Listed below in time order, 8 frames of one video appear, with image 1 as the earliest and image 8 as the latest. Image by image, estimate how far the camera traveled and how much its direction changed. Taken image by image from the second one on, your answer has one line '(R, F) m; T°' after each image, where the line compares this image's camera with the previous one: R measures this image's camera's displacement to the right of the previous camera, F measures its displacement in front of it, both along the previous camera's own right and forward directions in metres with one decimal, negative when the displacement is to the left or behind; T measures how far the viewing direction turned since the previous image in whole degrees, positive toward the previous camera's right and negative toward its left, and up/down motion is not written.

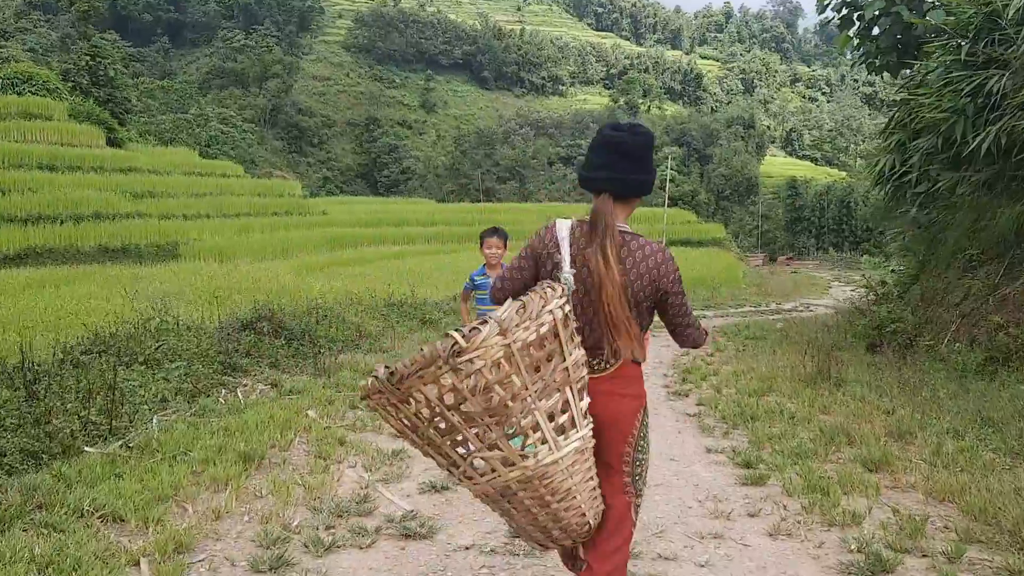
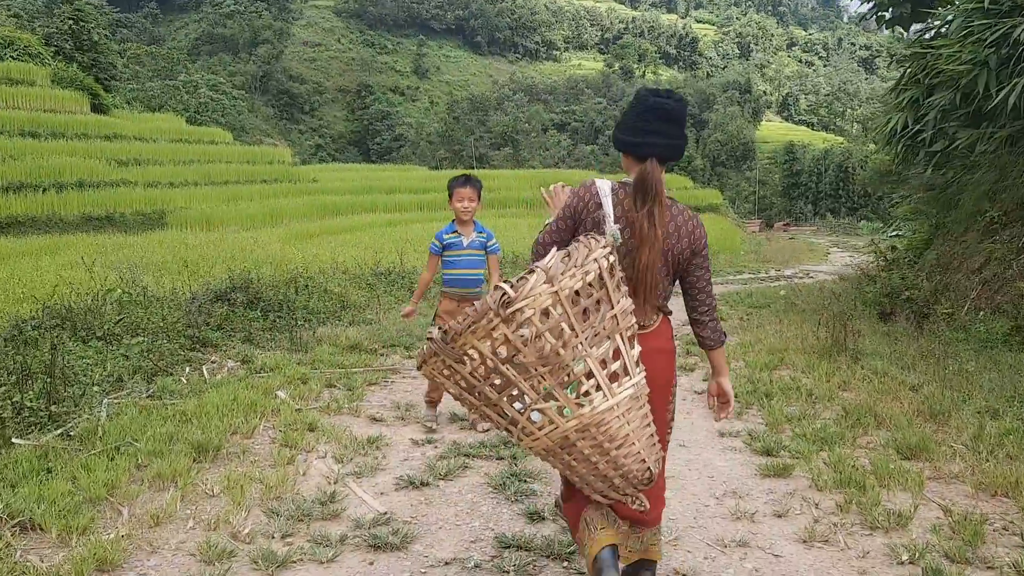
(0.0, +0.4) m; 0°
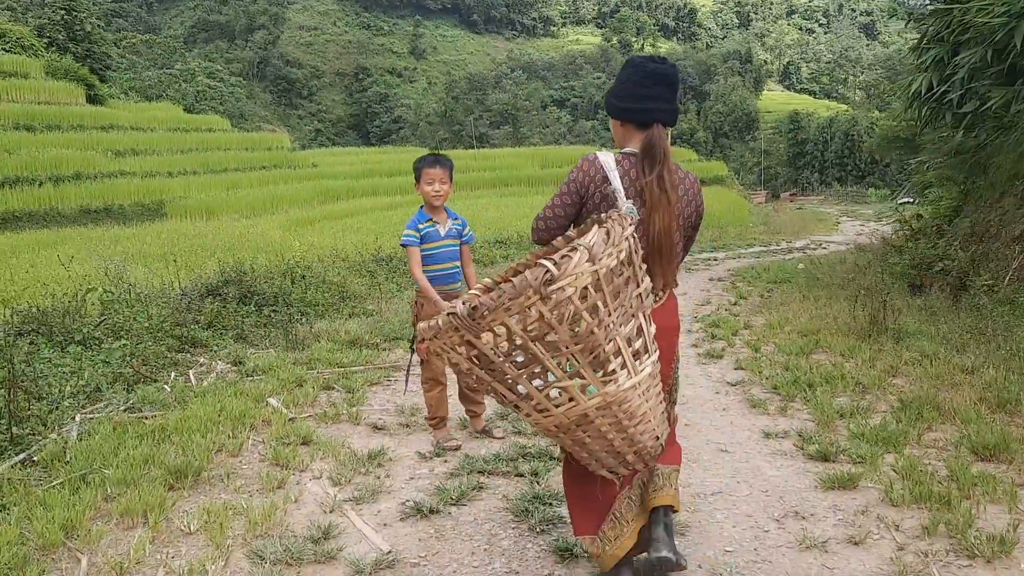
(0.0, +0.4) m; 0°
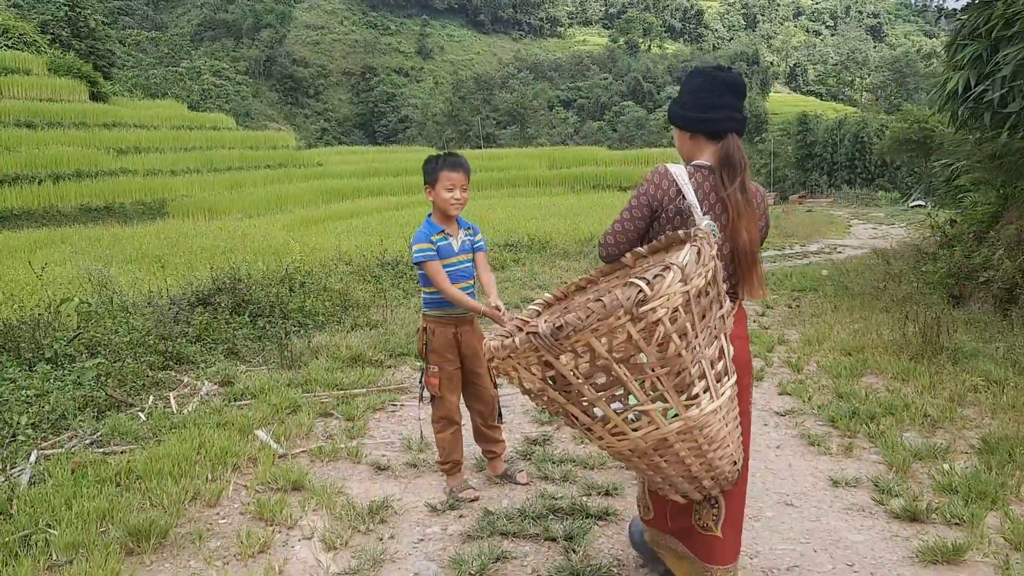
(-0.1, +0.5) m; 0°
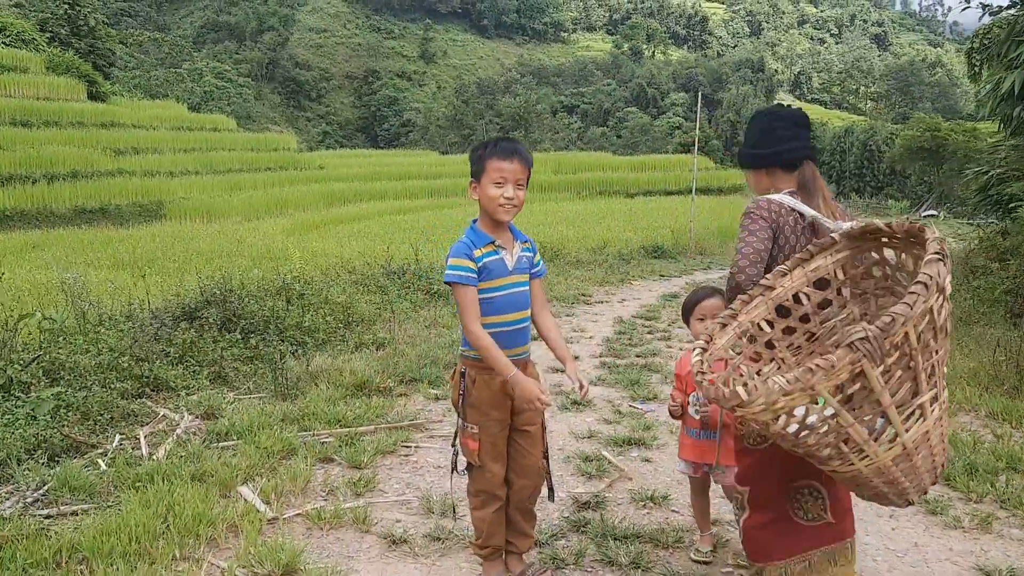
(-0.1, +0.6) m; 0°
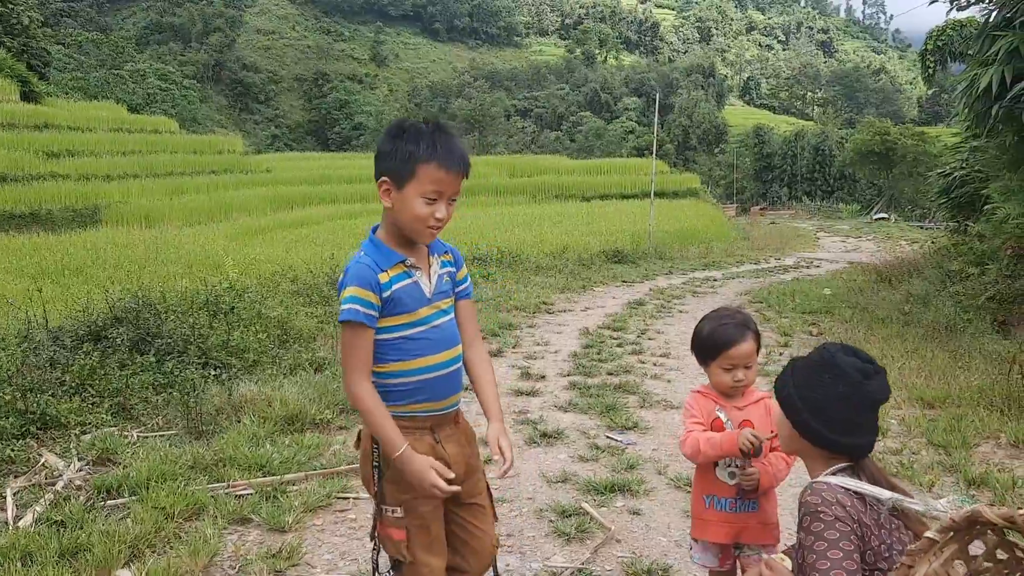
(0.0, +0.6) m; +3°
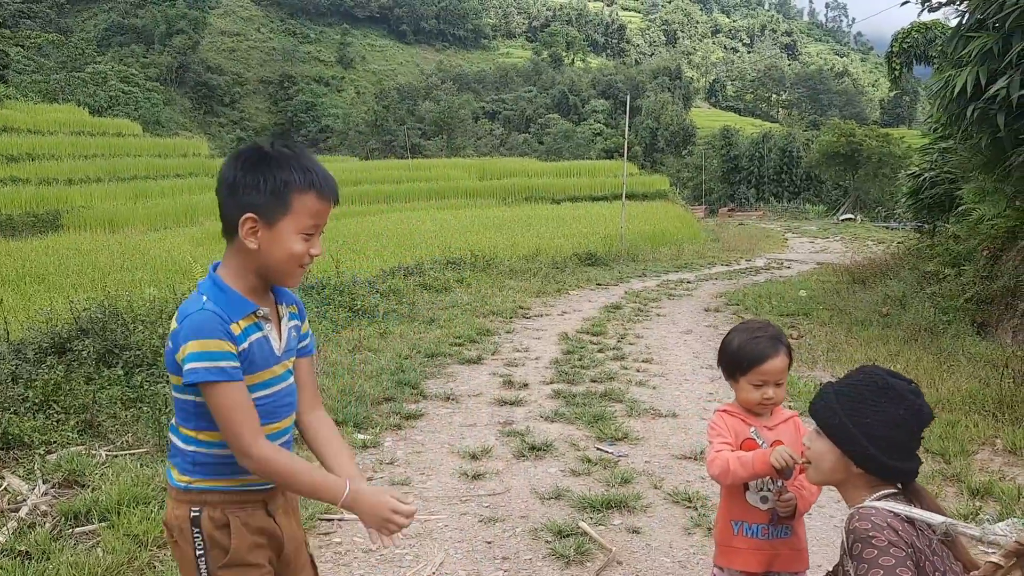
(-0.1, +0.1) m; +2°
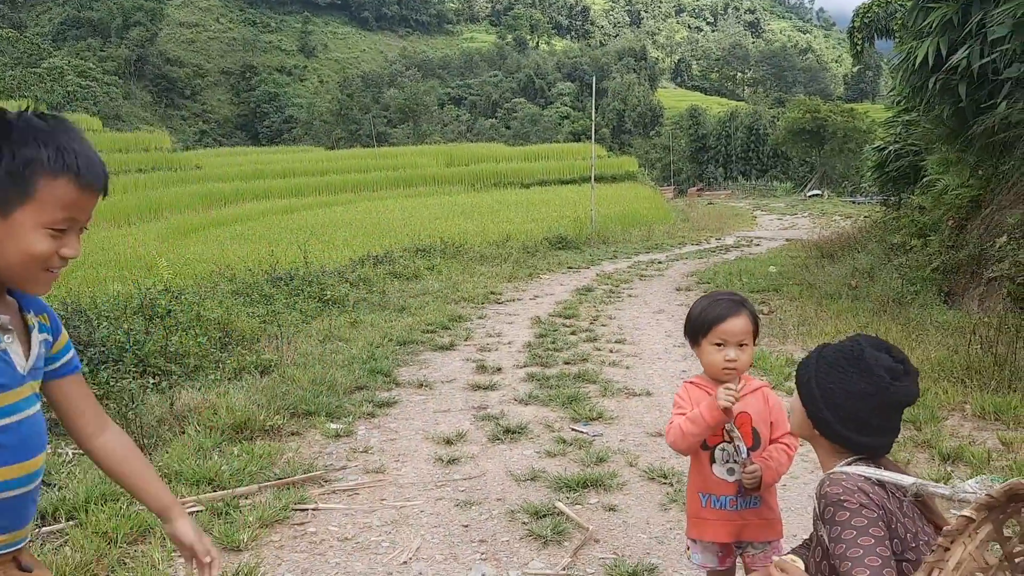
(0.0, 0.0) m; +2°
